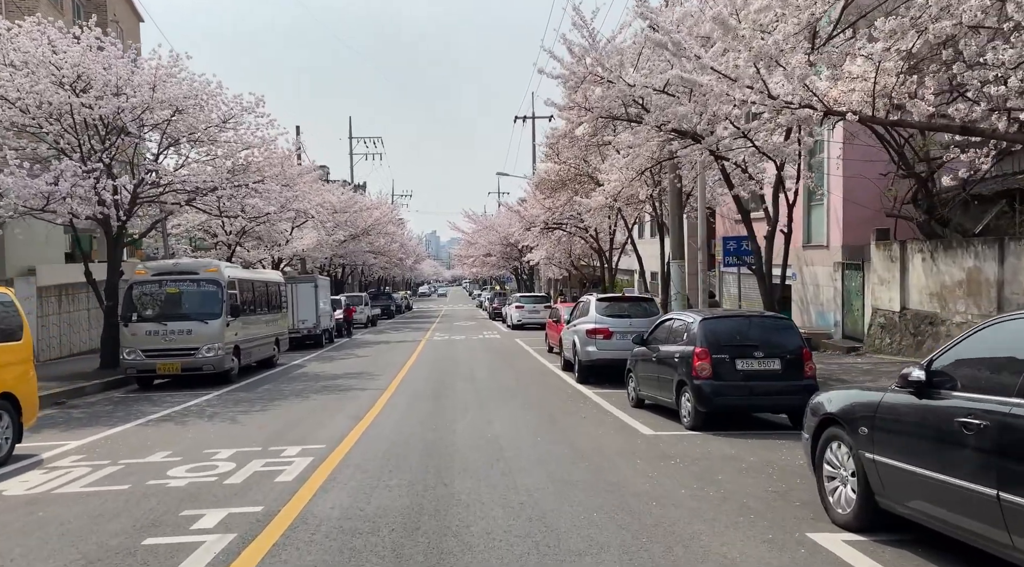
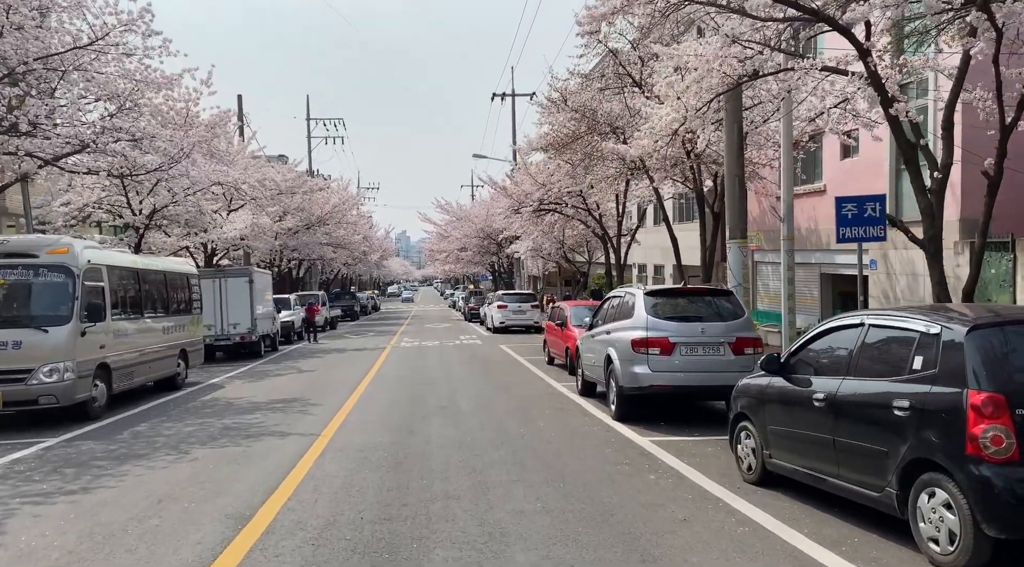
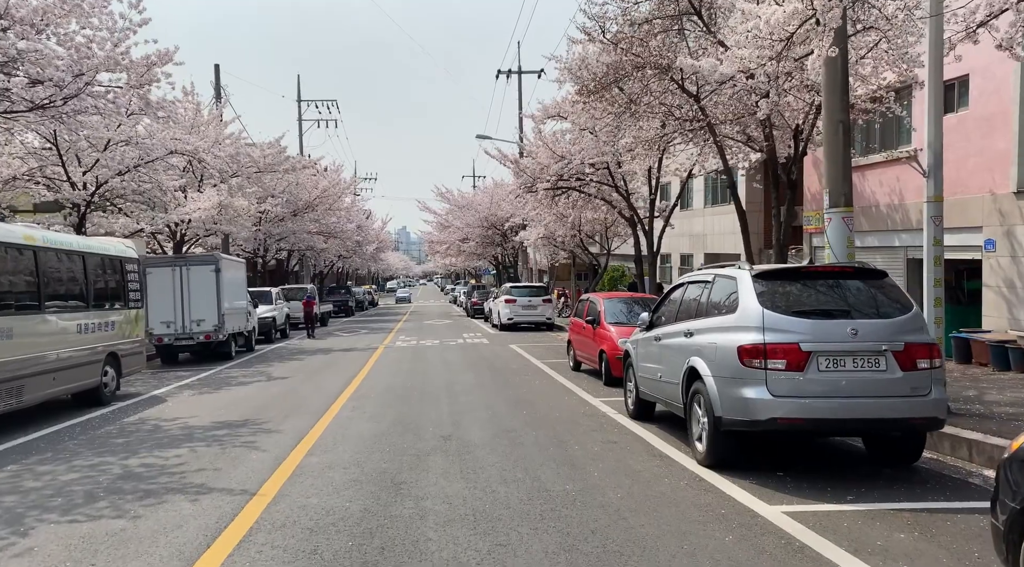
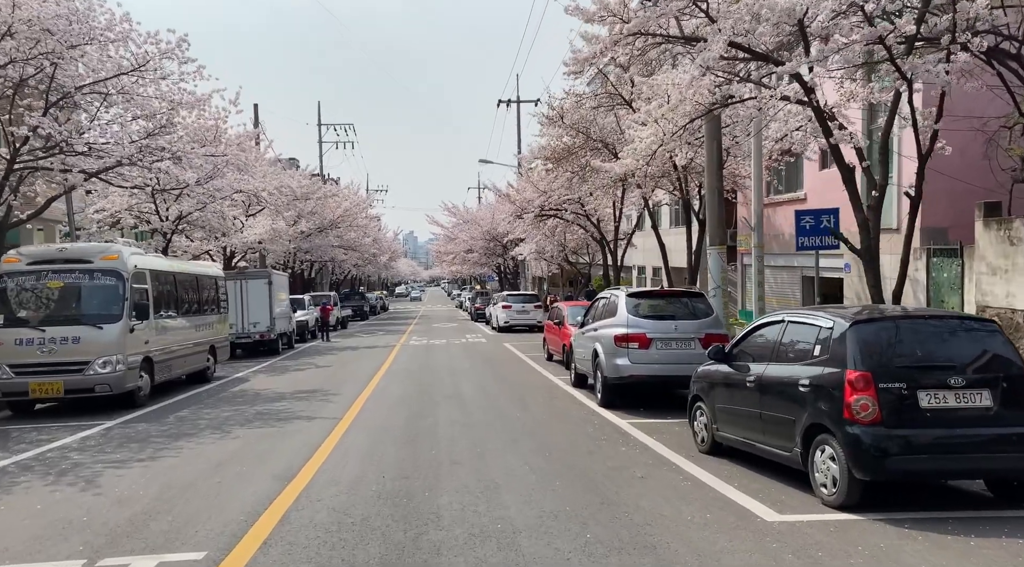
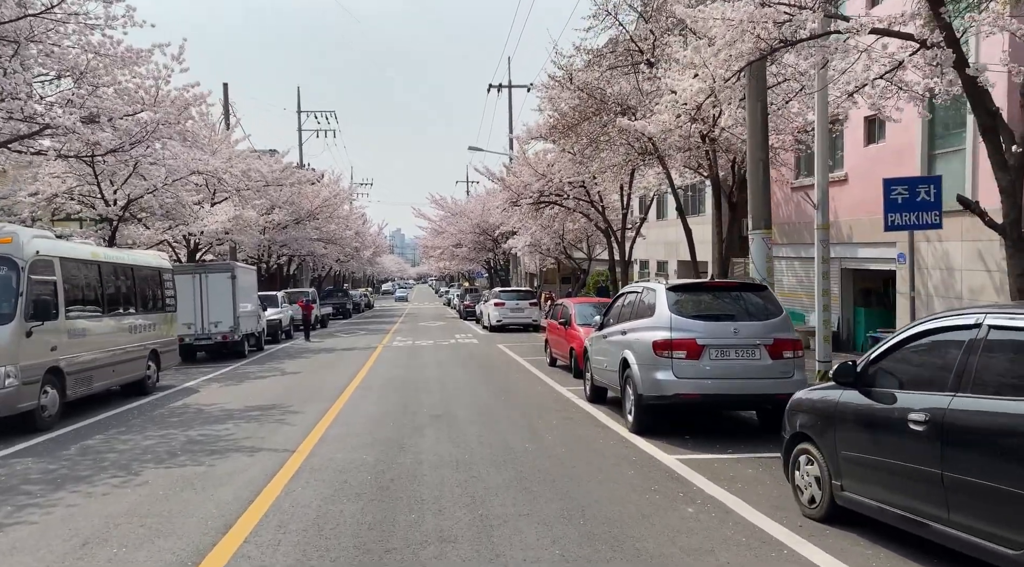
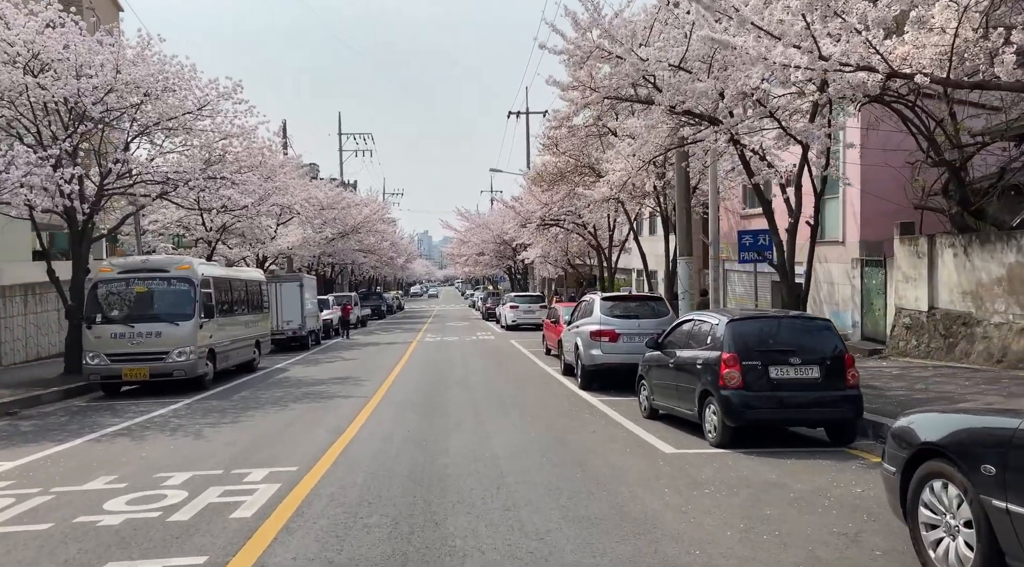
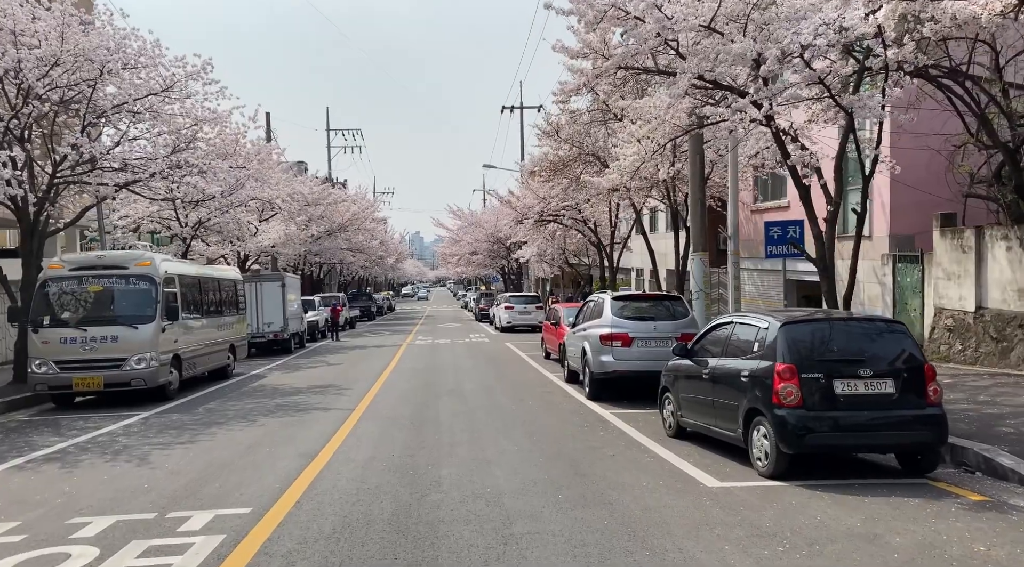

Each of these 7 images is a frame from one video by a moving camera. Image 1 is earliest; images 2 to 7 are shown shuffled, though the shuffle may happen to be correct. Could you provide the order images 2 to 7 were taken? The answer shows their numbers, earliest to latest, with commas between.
6, 7, 4, 2, 5, 3
